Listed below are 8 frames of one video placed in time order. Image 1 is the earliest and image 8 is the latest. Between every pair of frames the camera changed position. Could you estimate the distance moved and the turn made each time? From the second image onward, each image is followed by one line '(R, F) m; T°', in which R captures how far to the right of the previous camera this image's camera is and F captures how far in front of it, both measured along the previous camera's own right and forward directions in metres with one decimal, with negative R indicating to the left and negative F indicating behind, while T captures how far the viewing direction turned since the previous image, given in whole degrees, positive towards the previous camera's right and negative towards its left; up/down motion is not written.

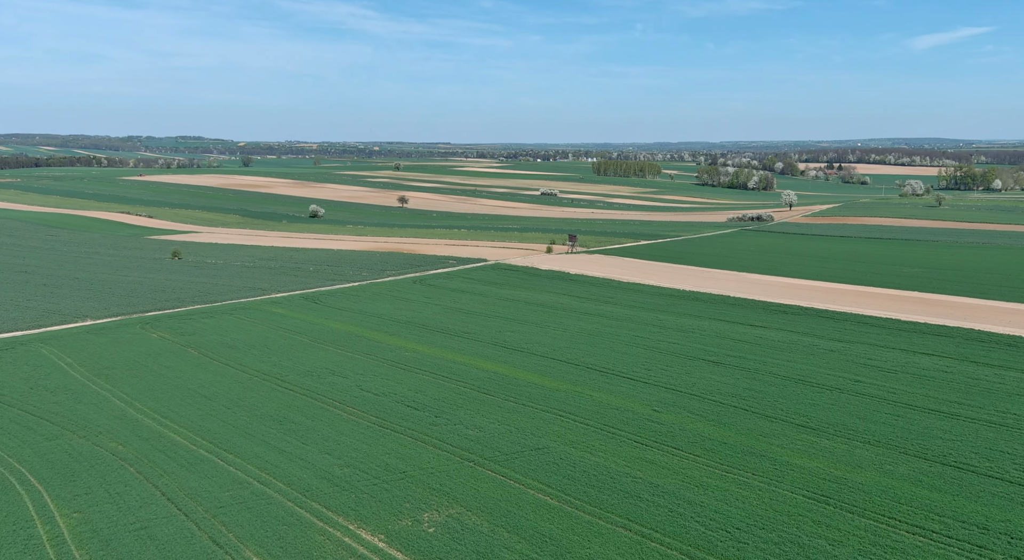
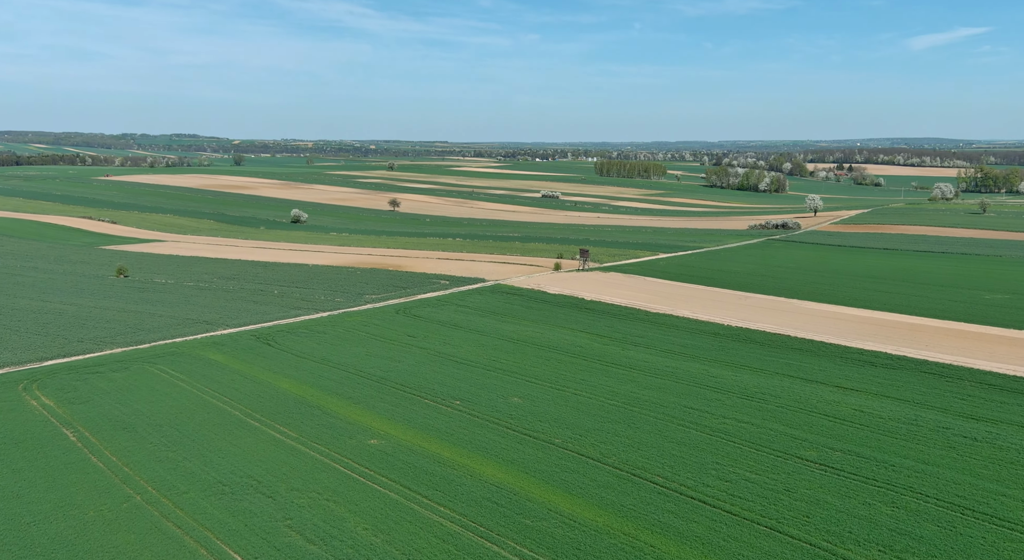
(-0.3, +8.2) m; 0°
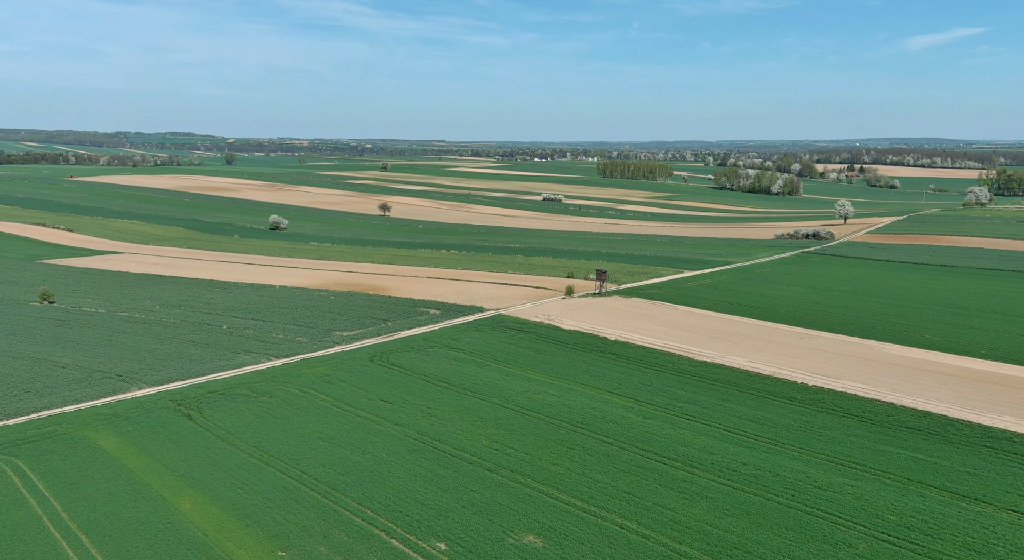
(-0.3, +8.2) m; 0°
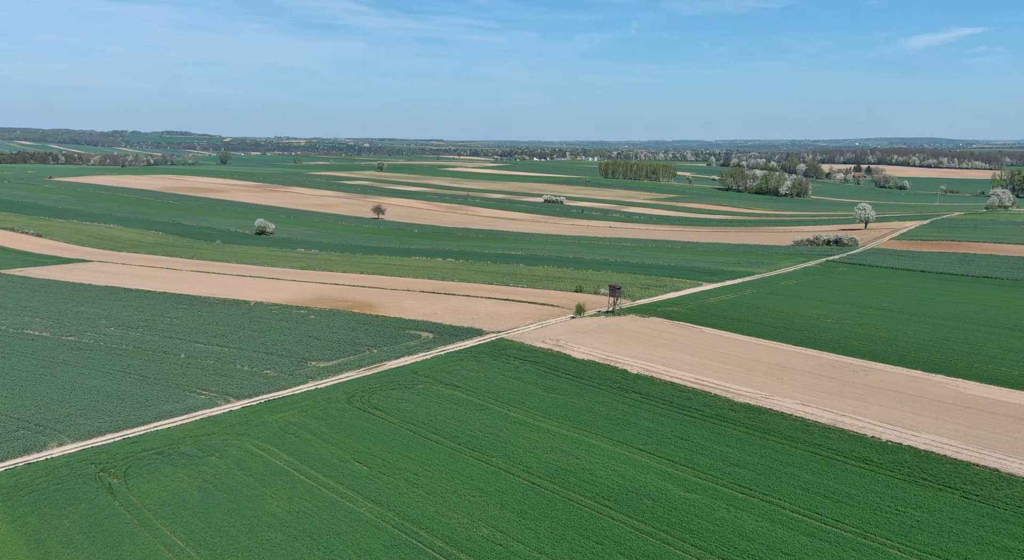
(-0.2, +4.8) m; 0°
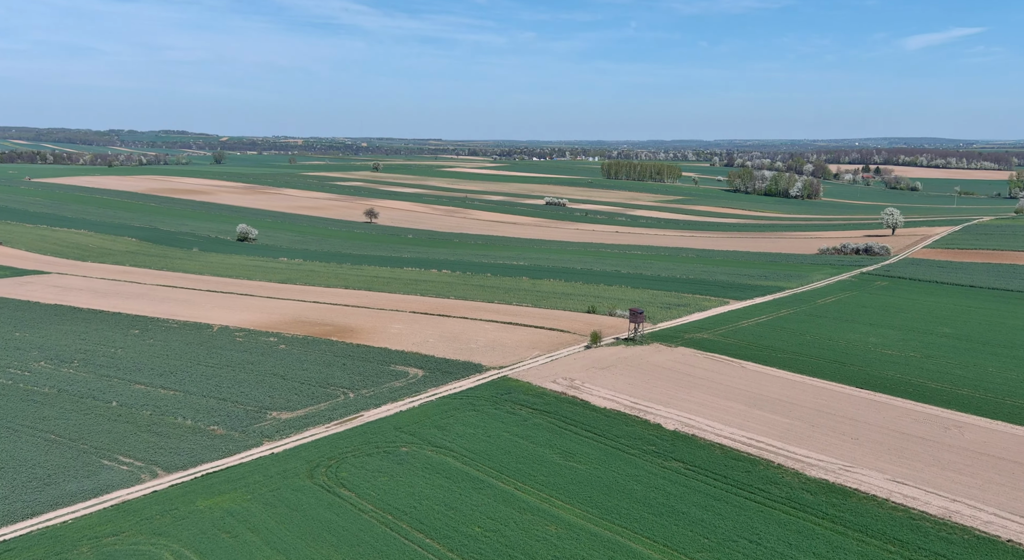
(-0.2, +5.5) m; 0°
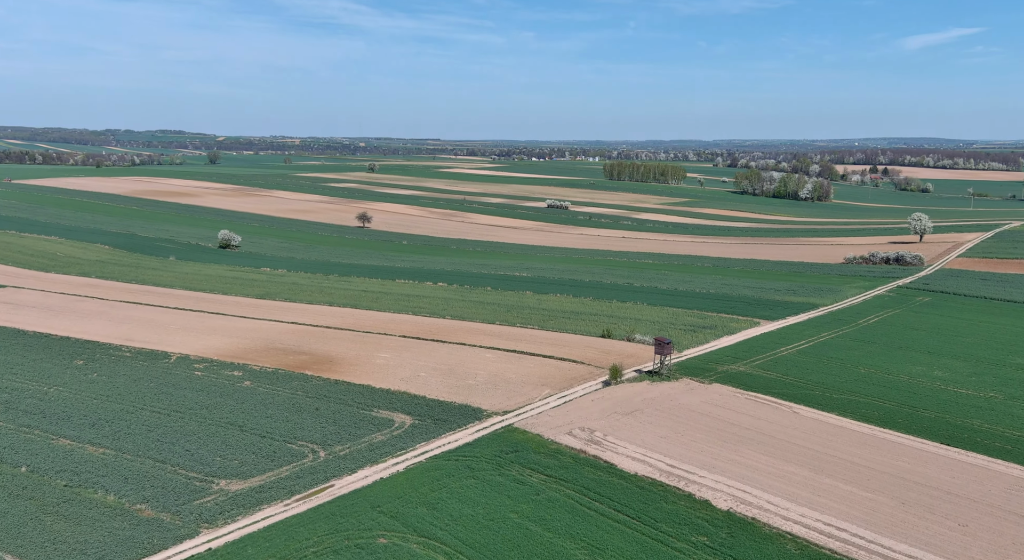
(-0.2, +4.8) m; 0°
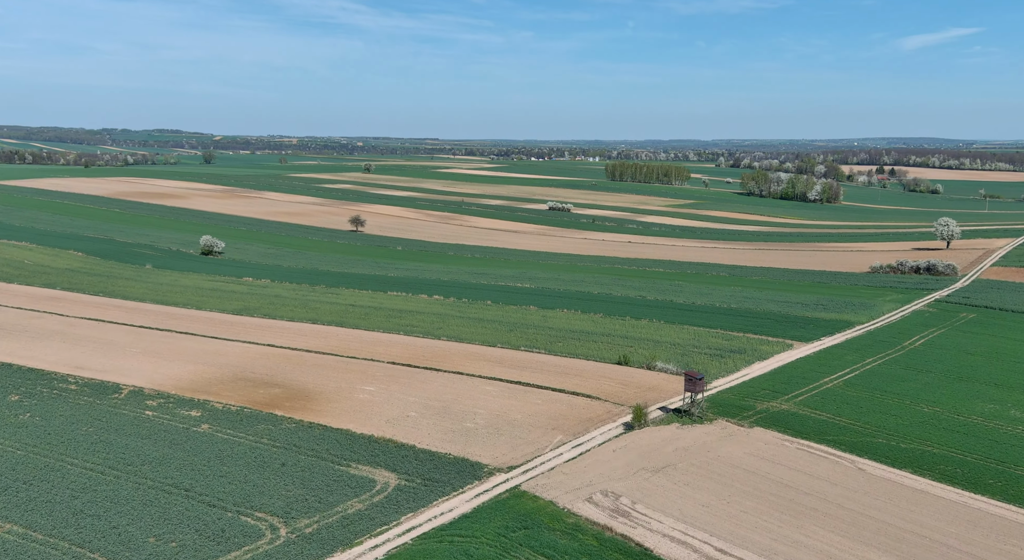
(-0.2, +4.2) m; 0°
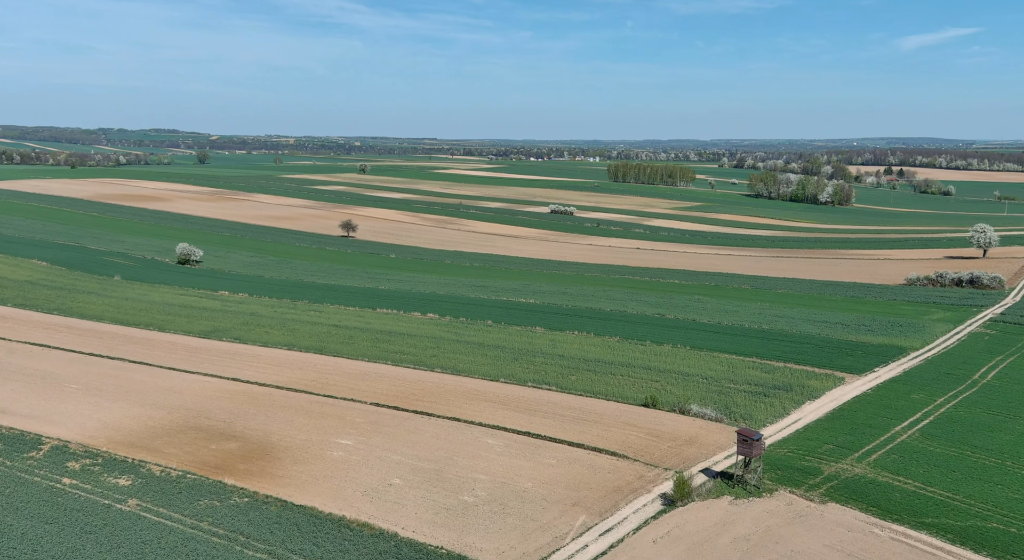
(-0.3, +4.9) m; 0°
